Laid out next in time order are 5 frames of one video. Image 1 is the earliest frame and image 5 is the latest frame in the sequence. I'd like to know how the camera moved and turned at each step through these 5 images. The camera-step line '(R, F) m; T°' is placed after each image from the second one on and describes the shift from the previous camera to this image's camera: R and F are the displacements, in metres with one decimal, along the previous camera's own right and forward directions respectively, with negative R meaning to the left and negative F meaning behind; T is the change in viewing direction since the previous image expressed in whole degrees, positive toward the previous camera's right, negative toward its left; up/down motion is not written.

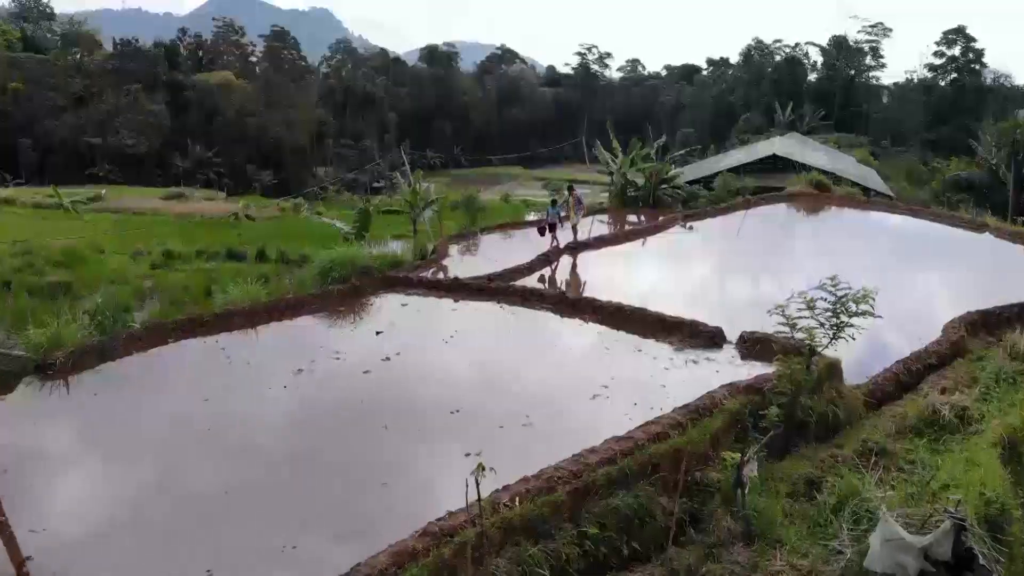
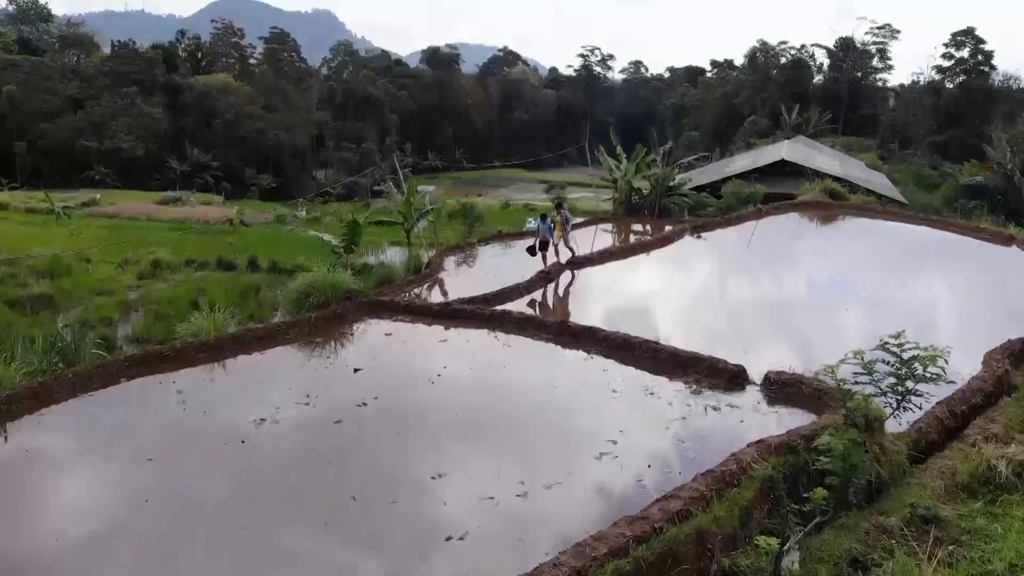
(0.0, +0.5) m; 0°
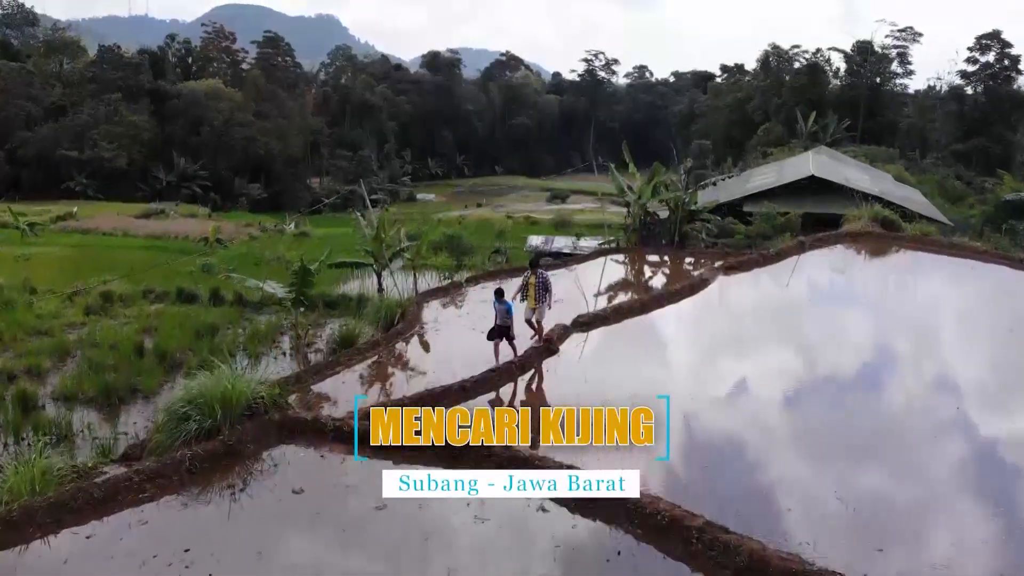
(+0.1, +1.6) m; 0°
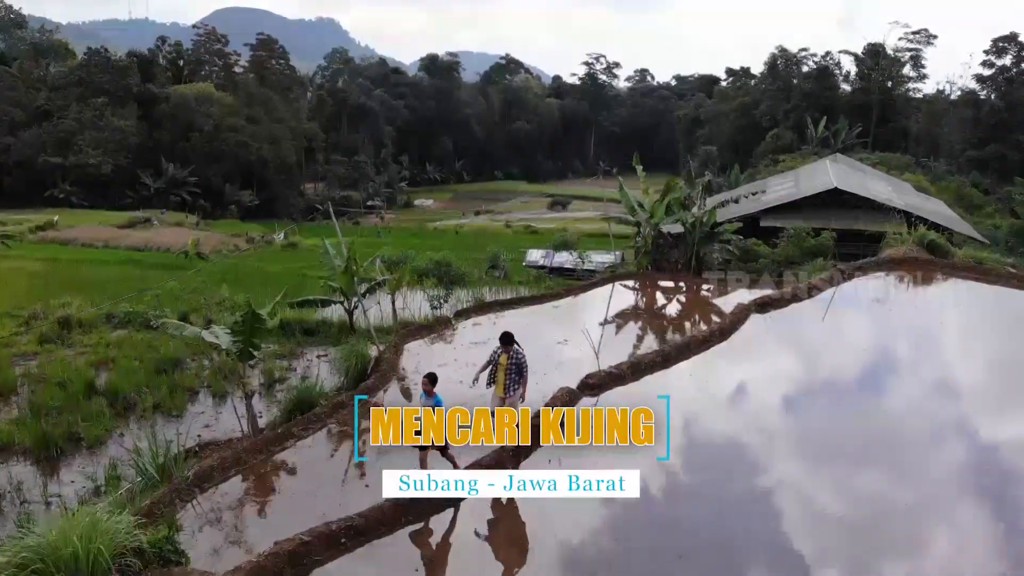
(0.0, +1.1) m; 0°
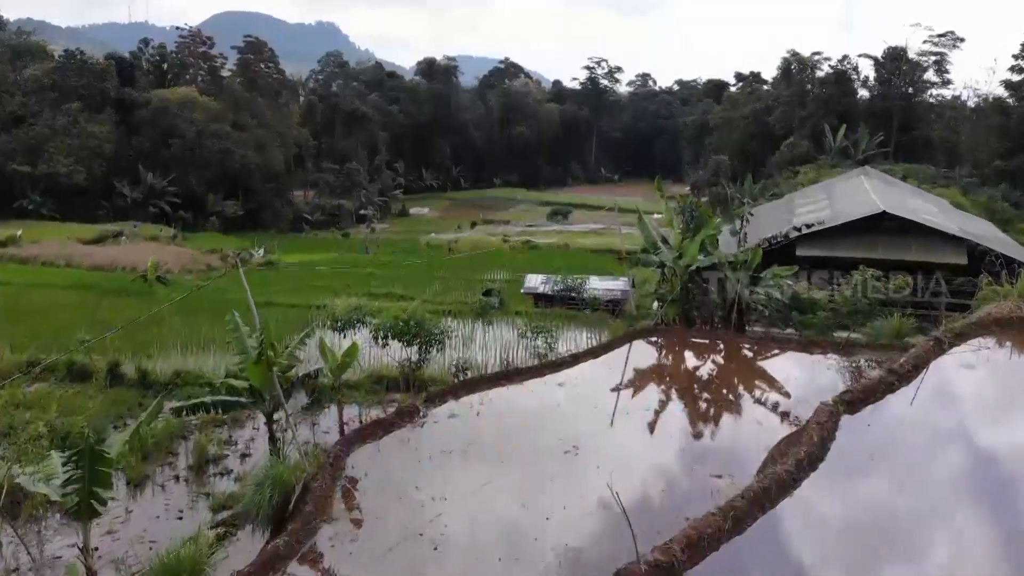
(+0.1, +1.8) m; 0°
